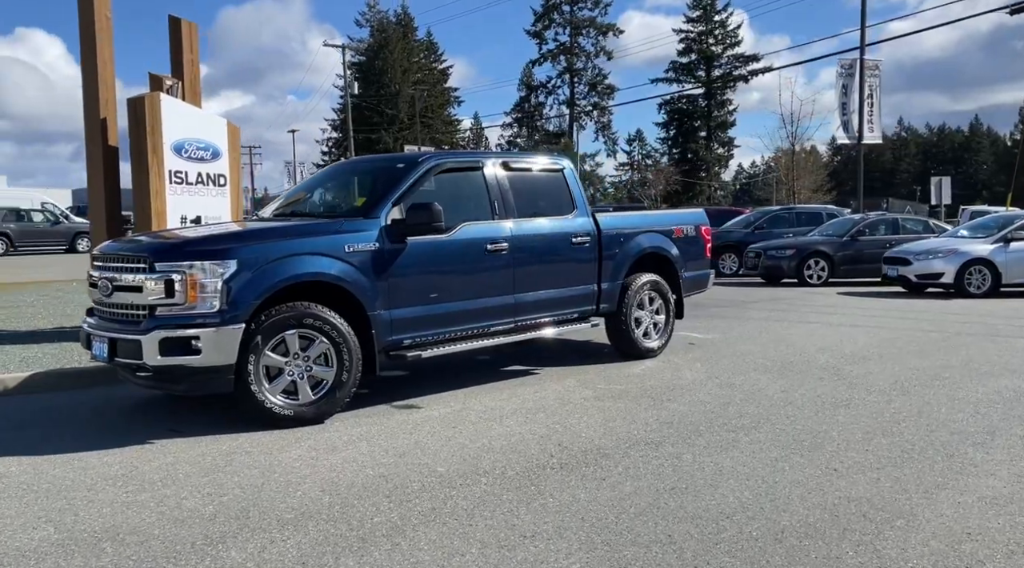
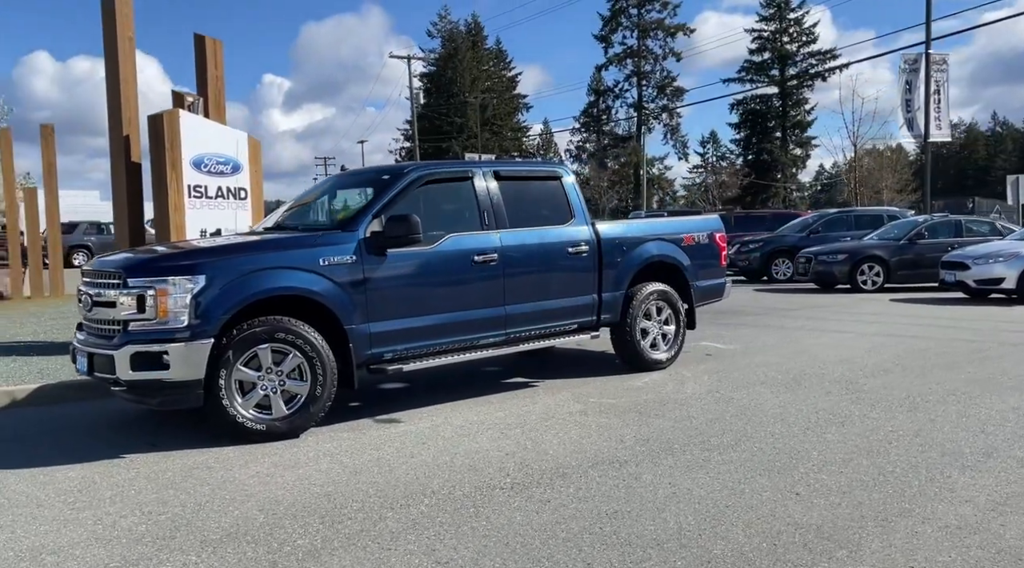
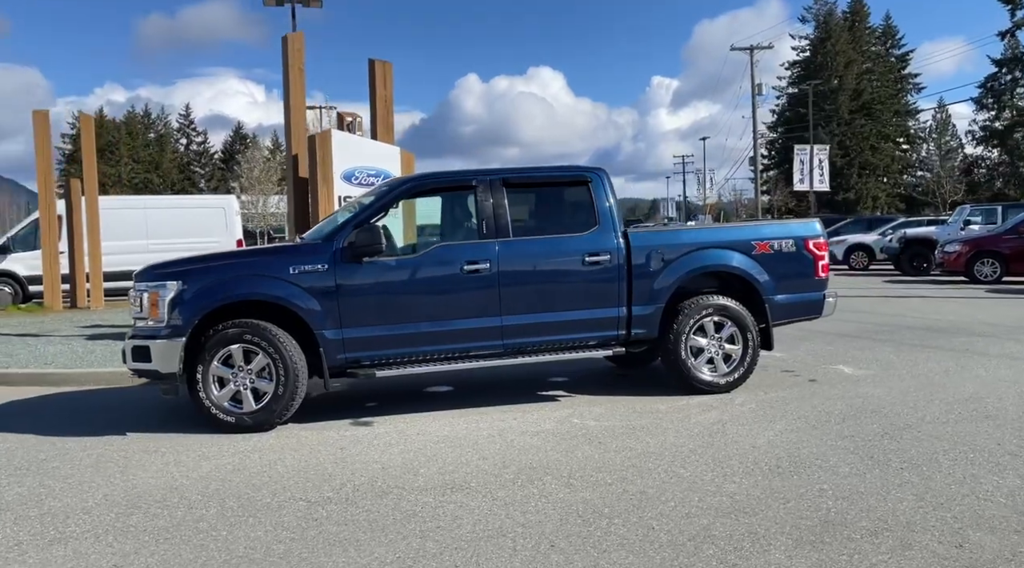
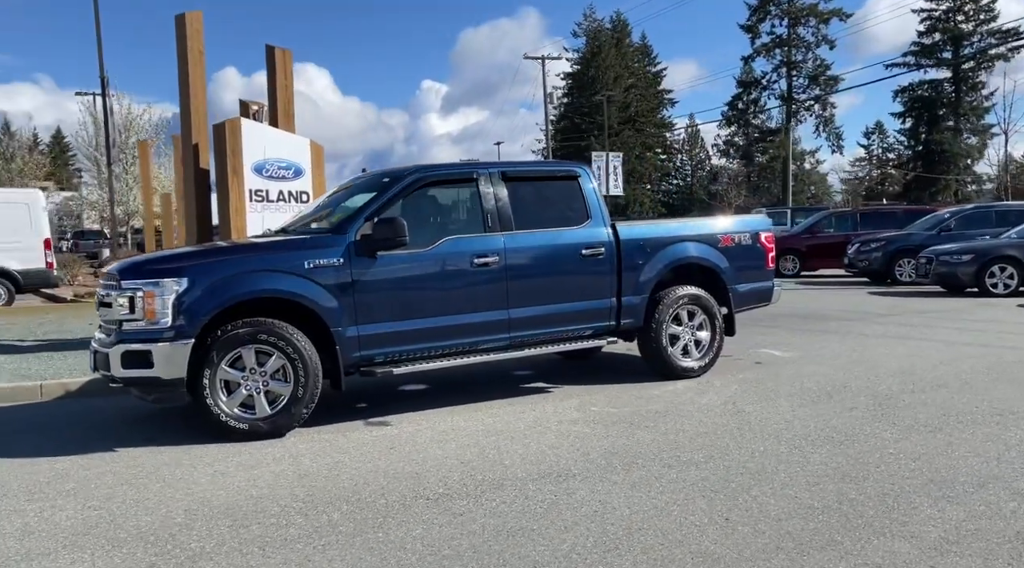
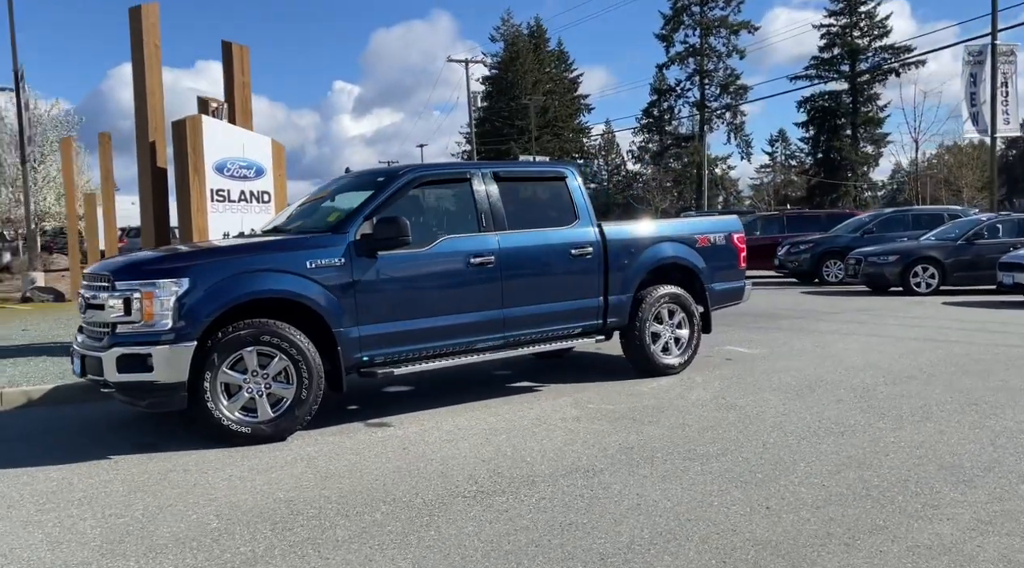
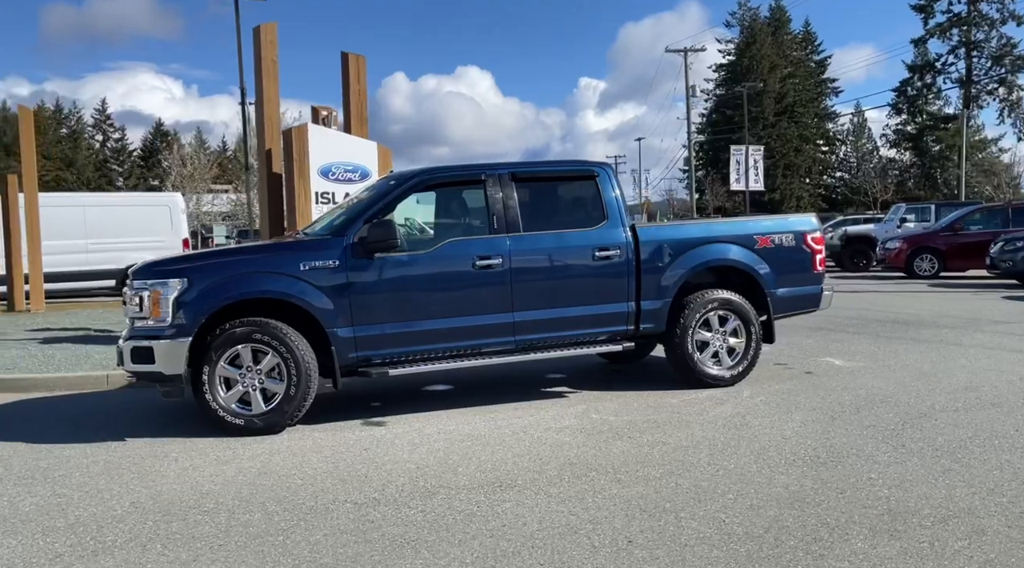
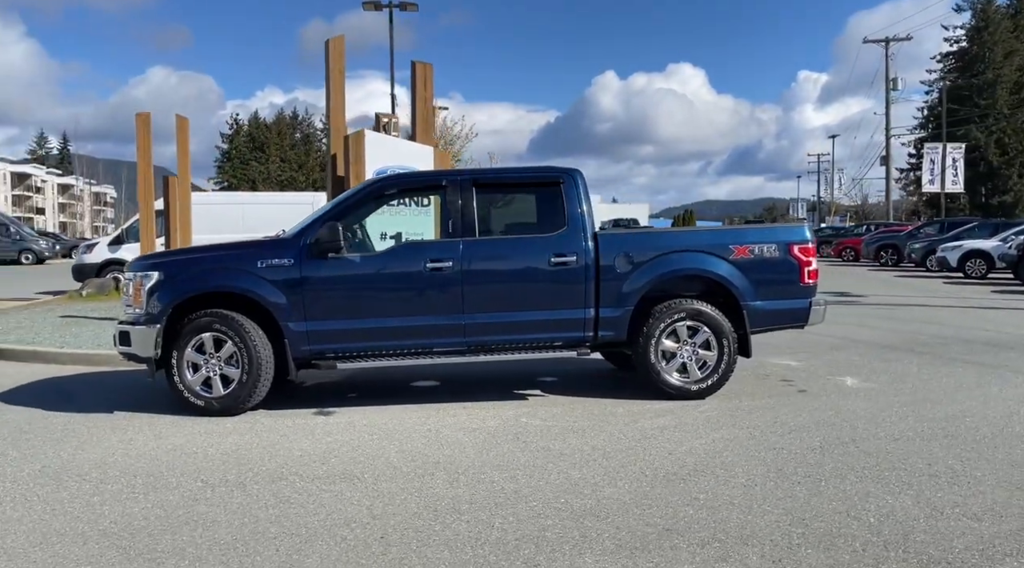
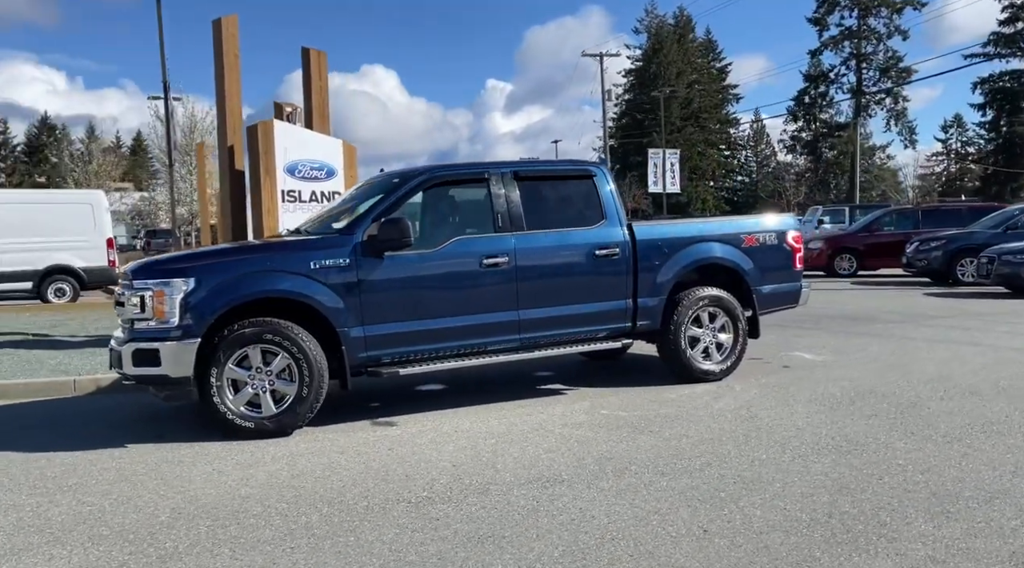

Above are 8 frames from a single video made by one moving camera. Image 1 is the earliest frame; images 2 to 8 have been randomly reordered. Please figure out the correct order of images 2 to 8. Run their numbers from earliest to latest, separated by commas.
2, 5, 4, 8, 6, 3, 7
